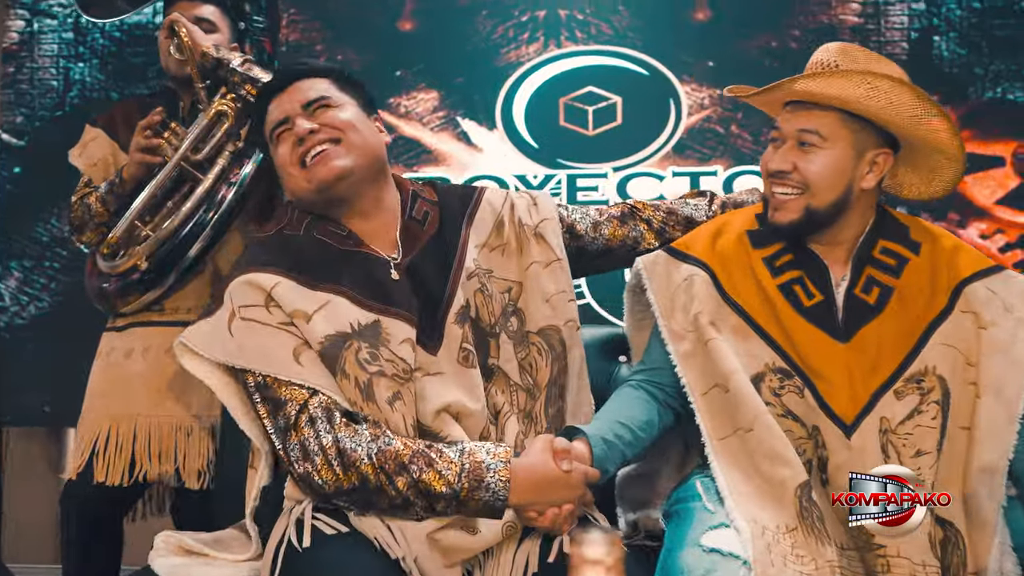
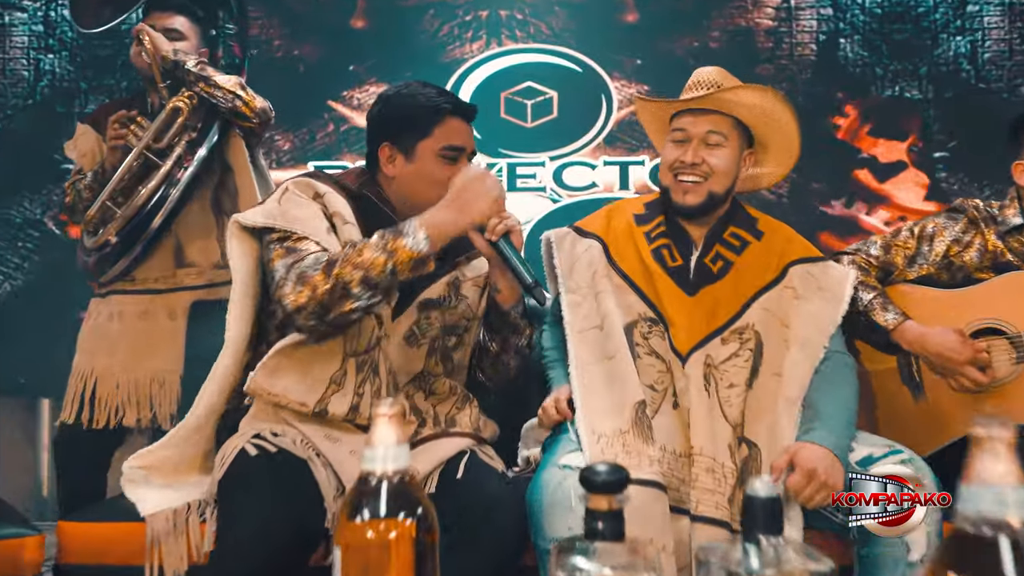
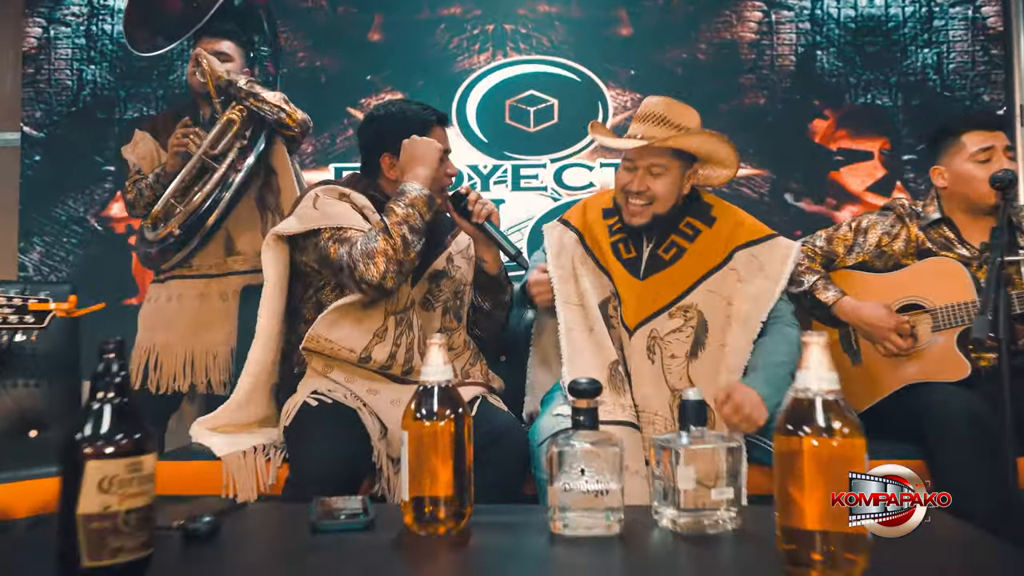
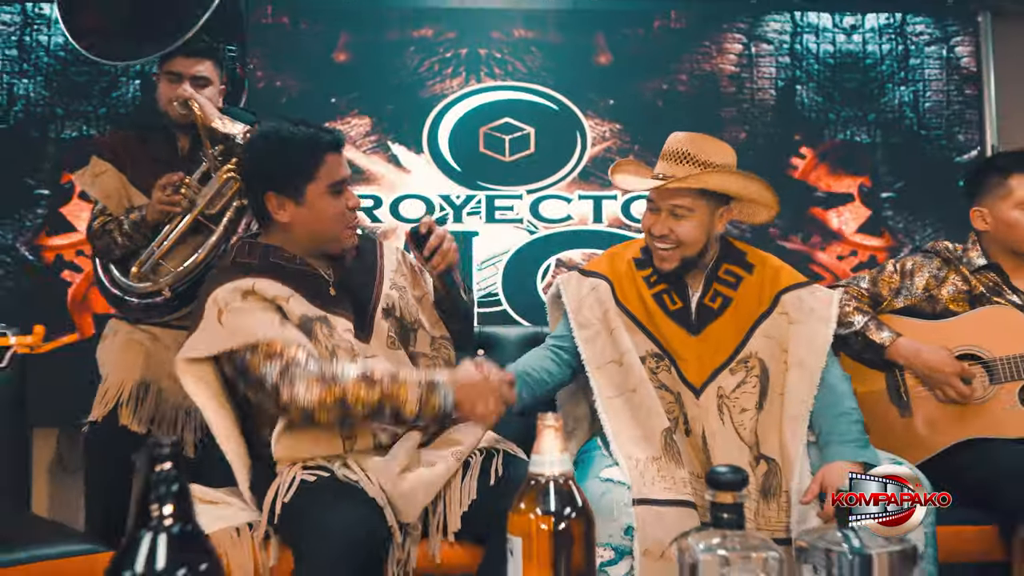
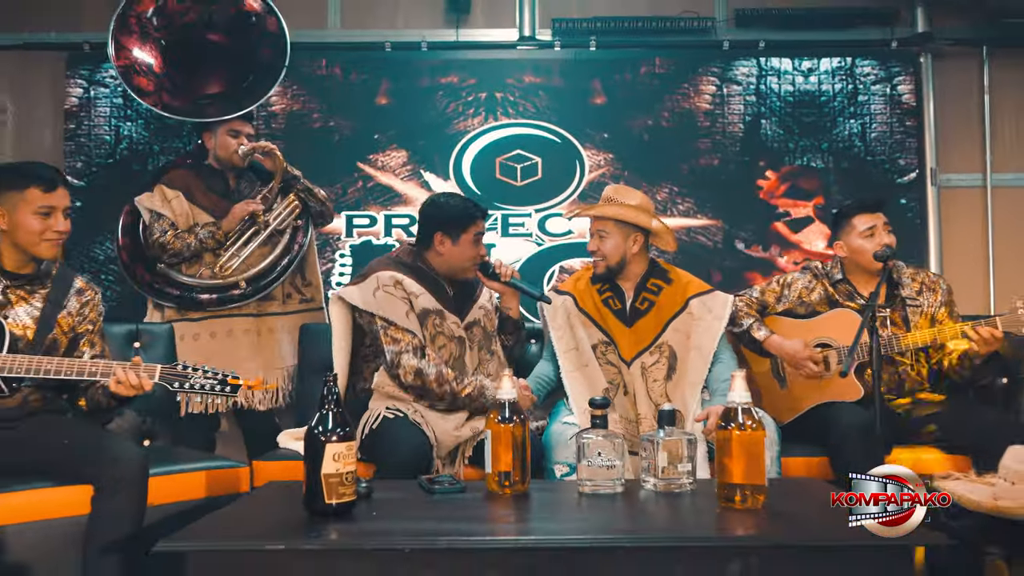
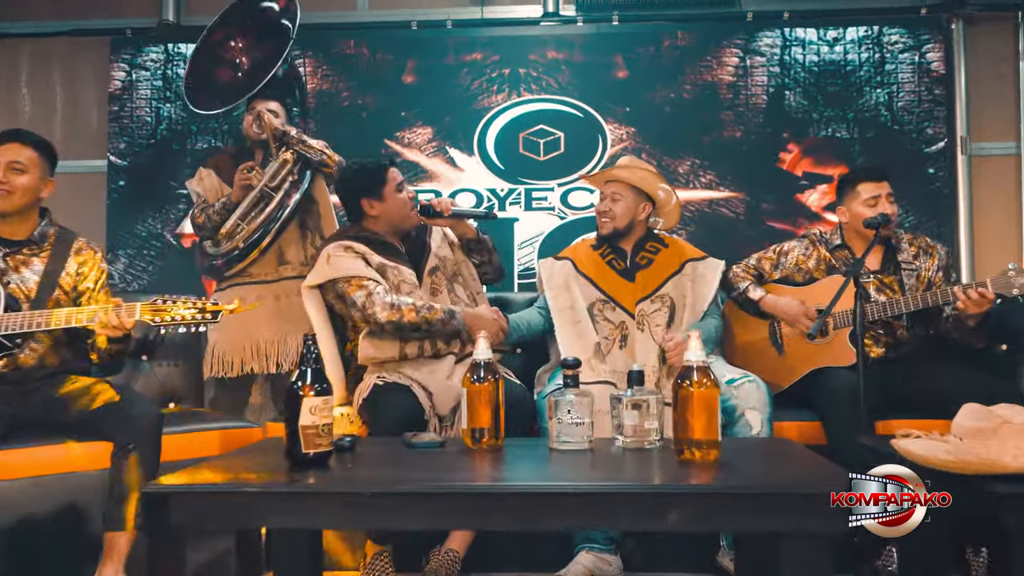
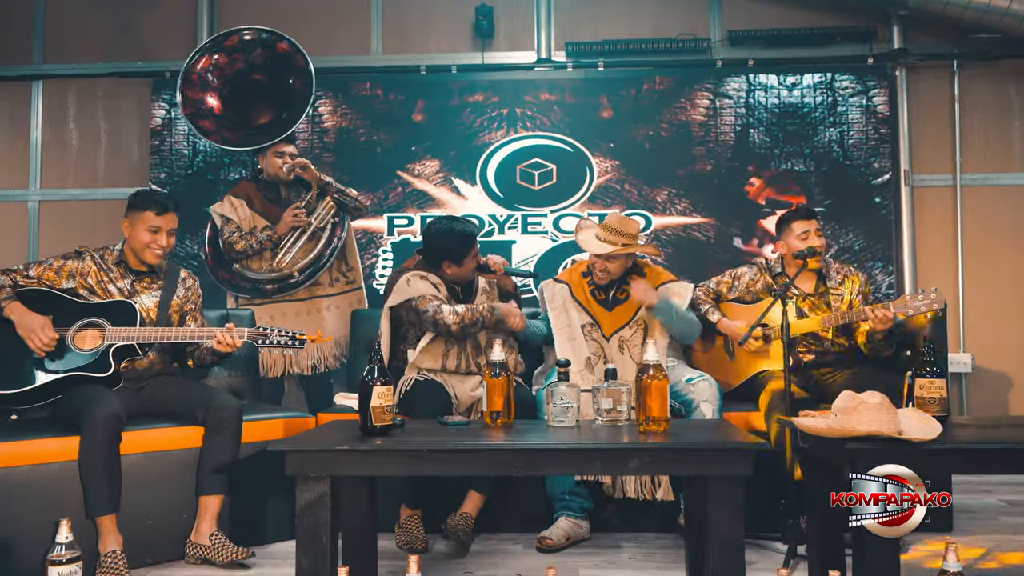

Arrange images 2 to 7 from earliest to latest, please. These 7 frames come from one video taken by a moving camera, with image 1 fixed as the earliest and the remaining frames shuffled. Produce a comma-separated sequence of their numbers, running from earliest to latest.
4, 5, 7, 6, 3, 2
